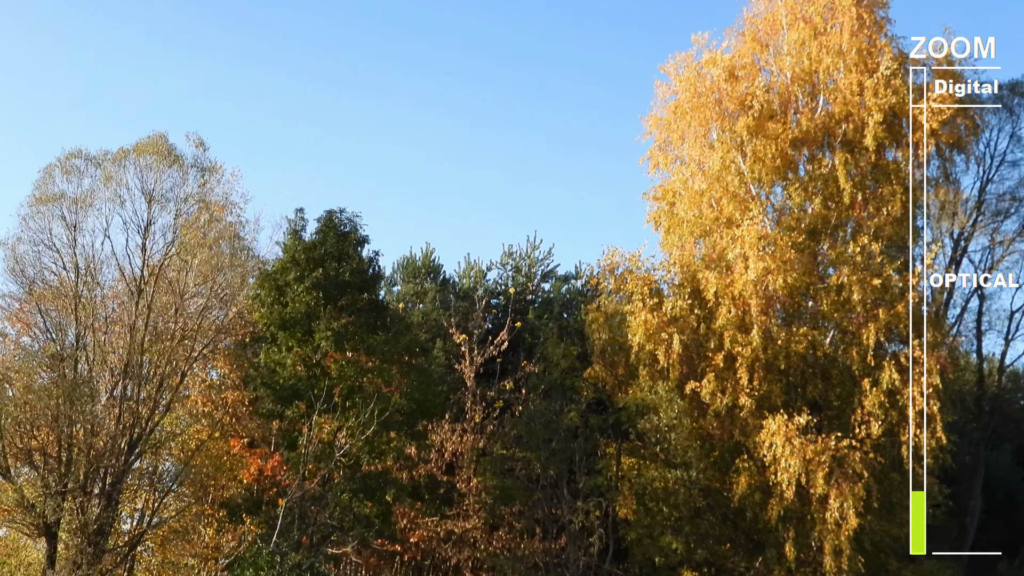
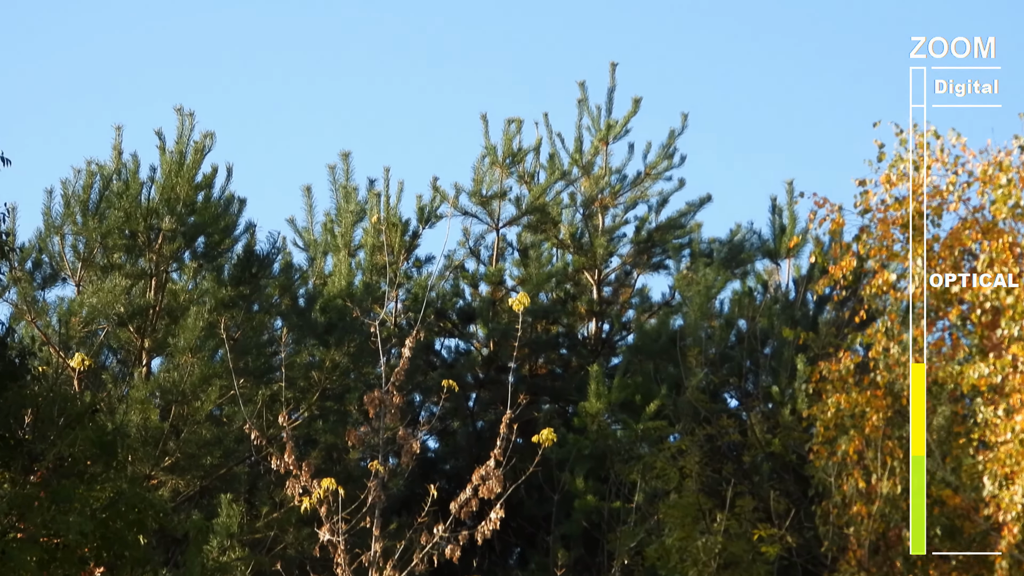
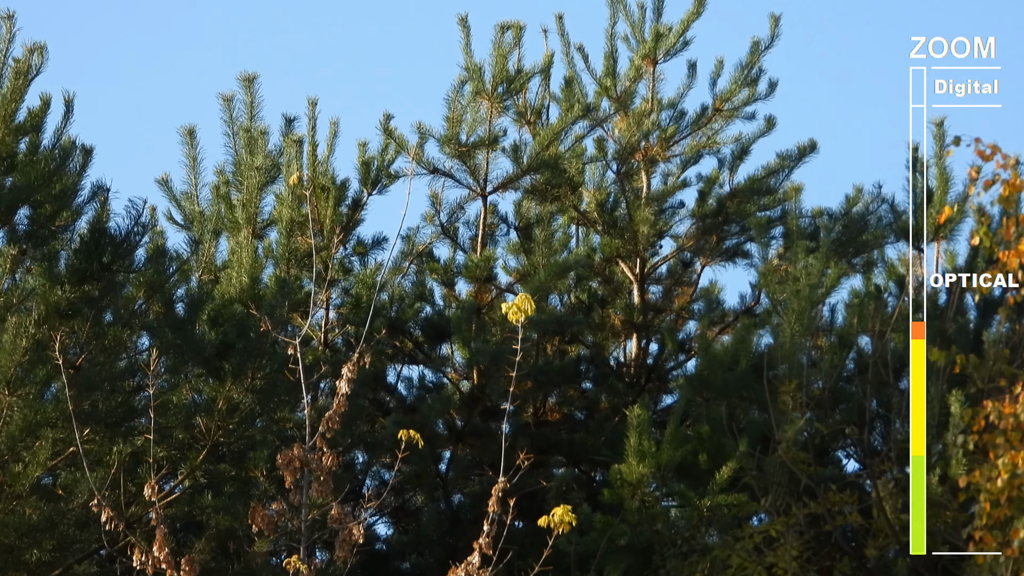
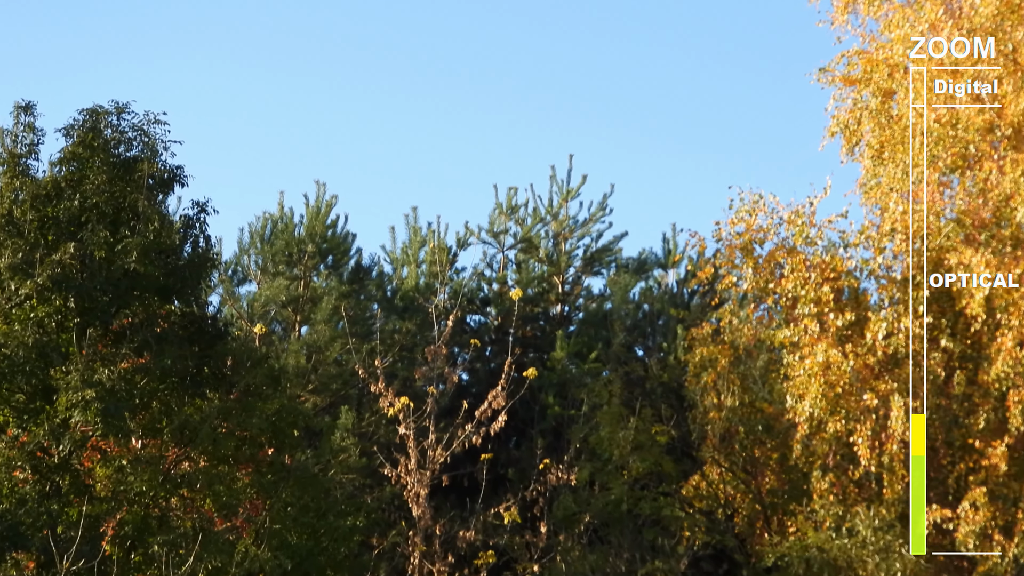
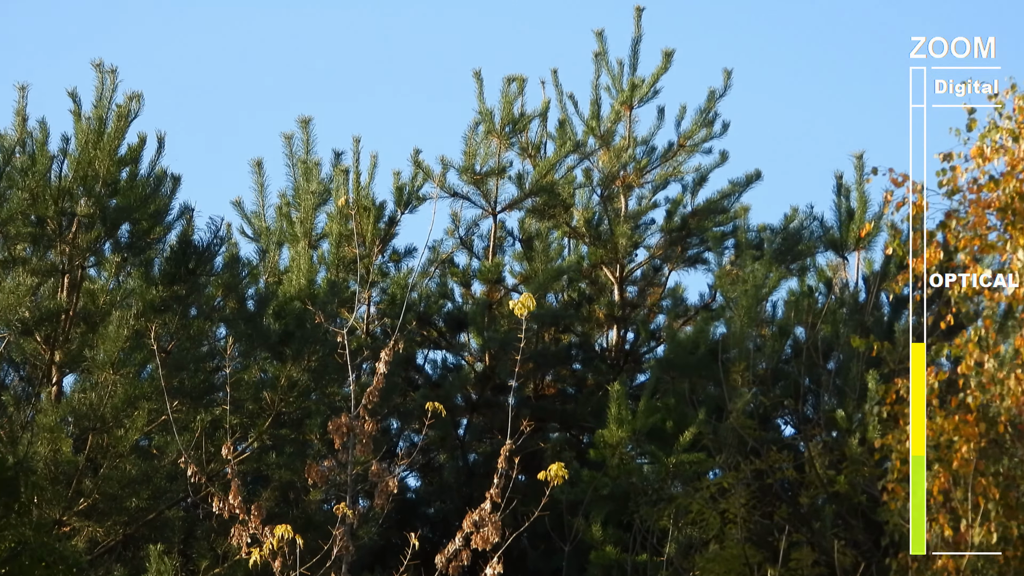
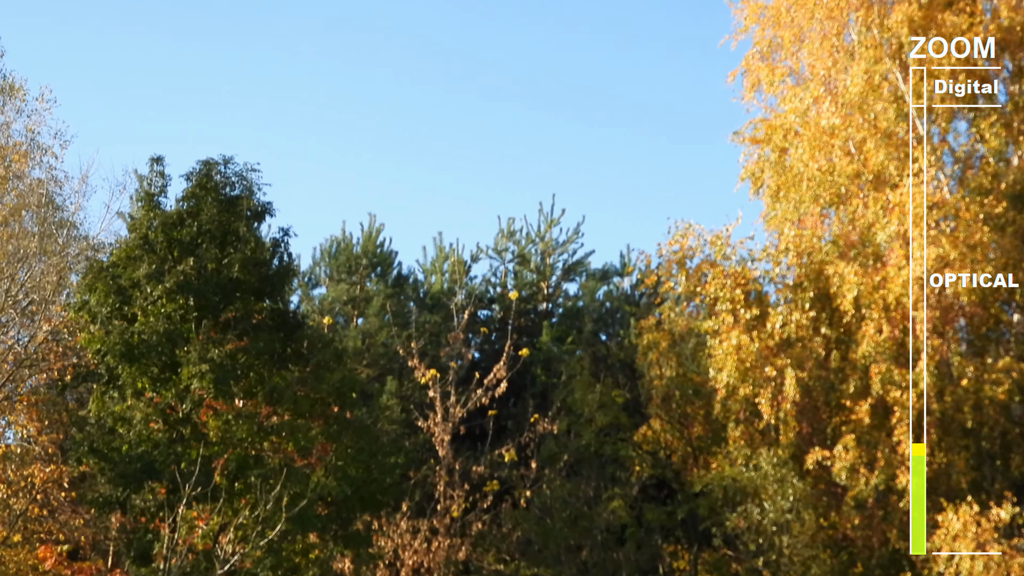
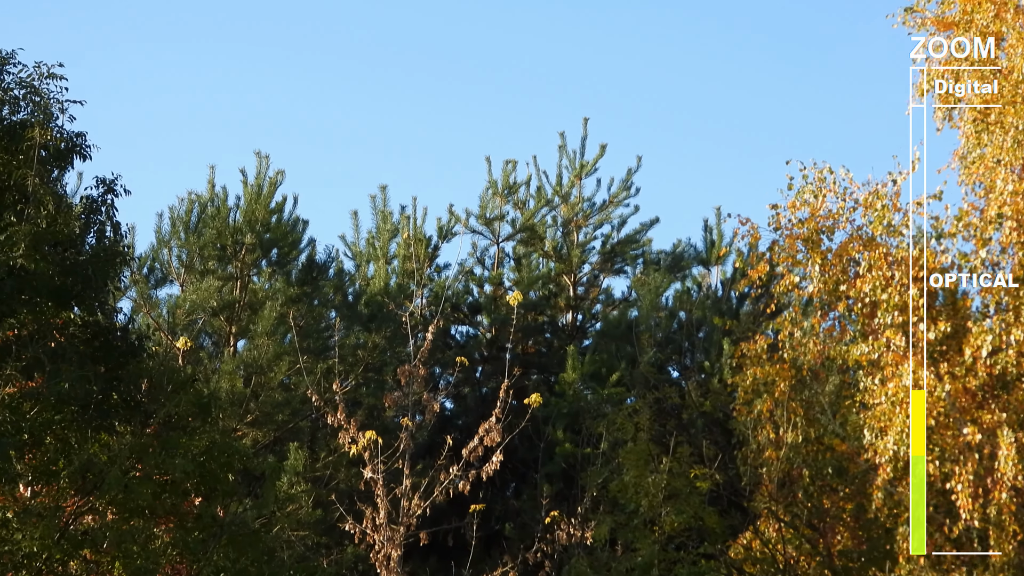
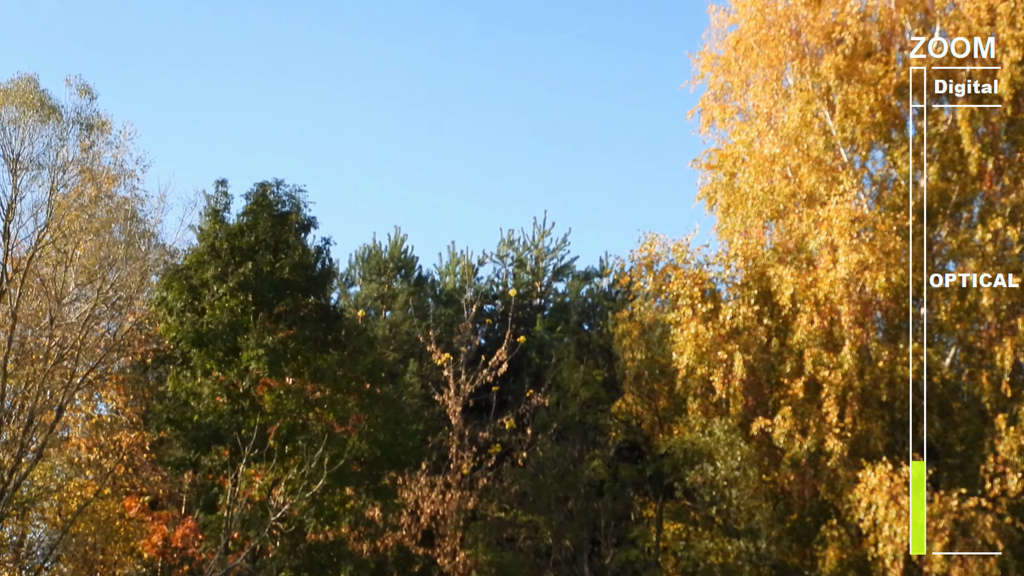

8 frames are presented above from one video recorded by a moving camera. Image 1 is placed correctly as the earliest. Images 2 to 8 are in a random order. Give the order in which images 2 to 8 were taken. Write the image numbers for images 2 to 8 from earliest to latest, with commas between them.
8, 6, 4, 7, 2, 5, 3
